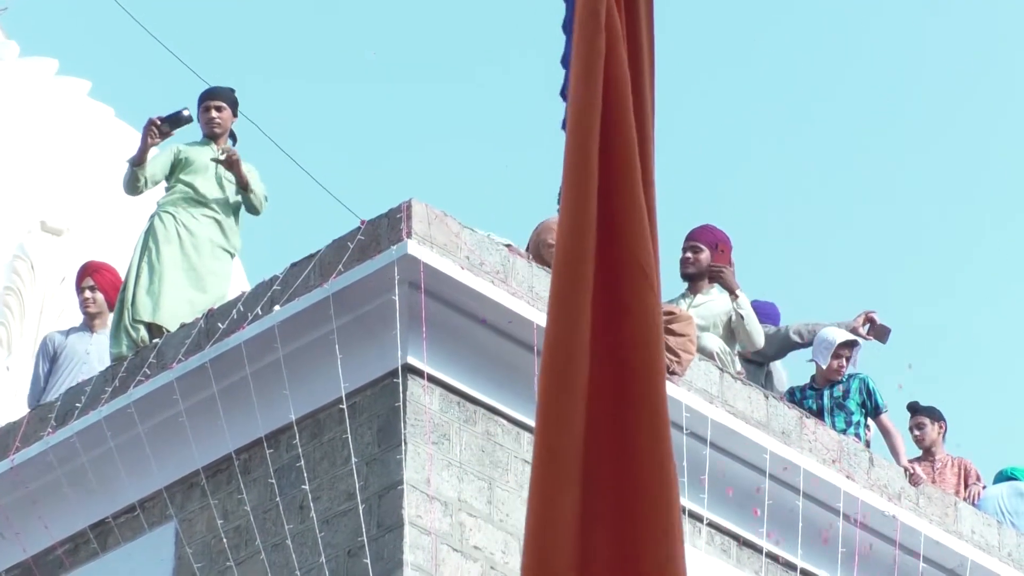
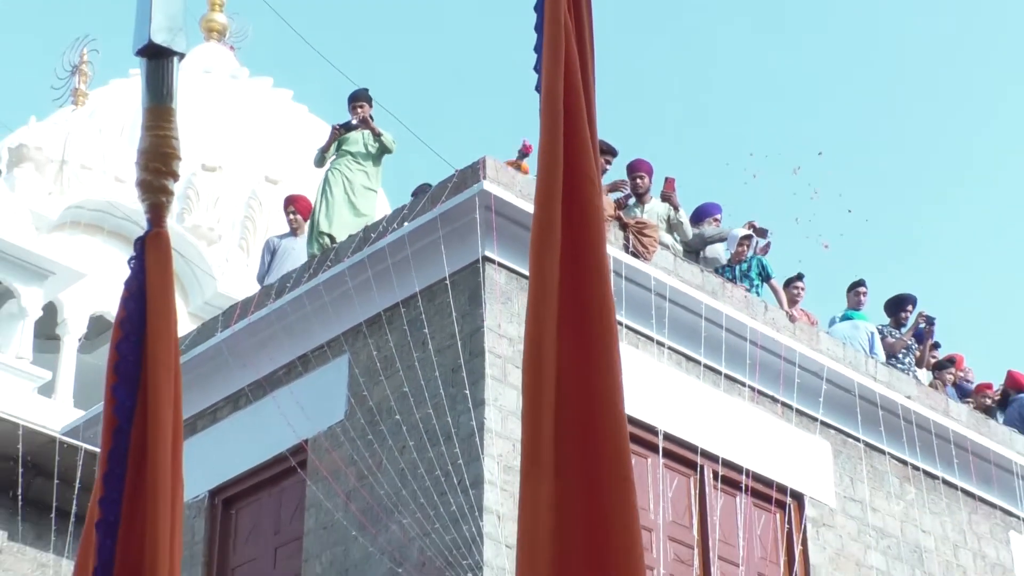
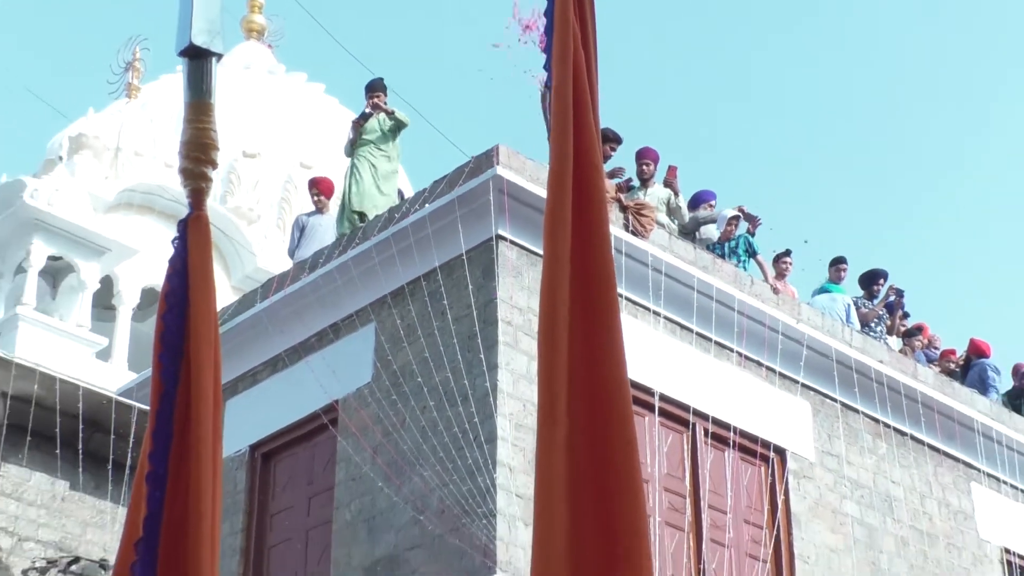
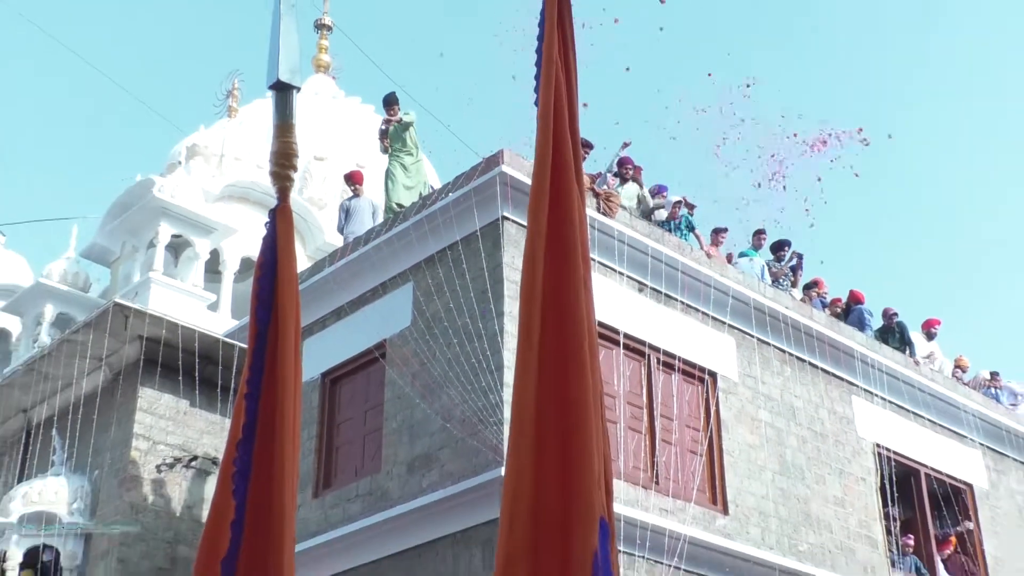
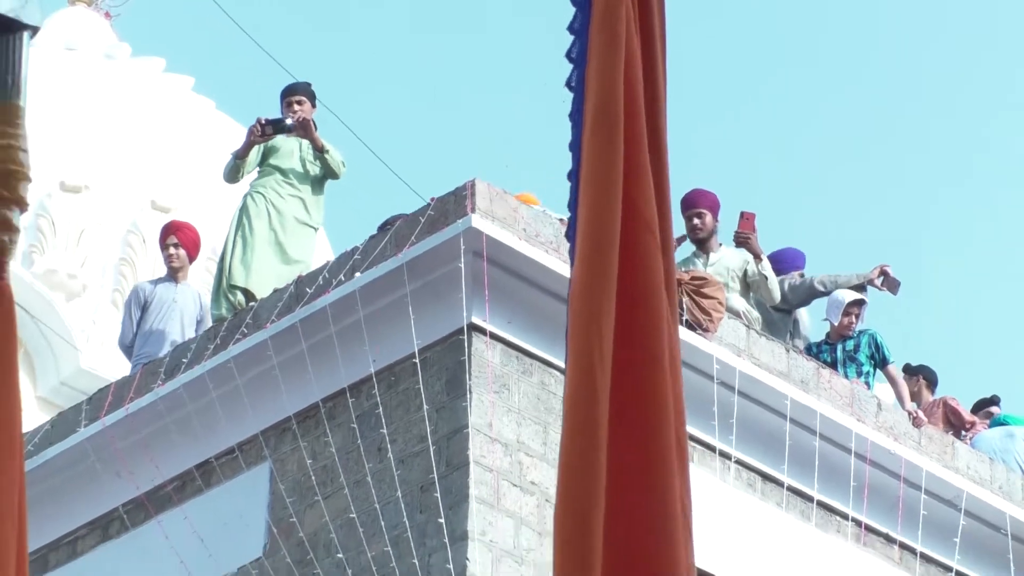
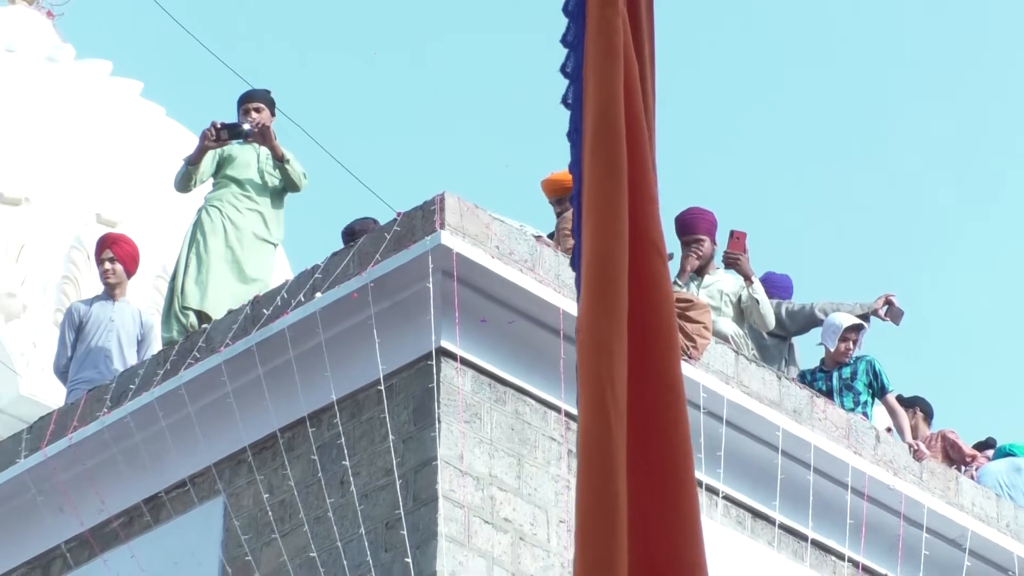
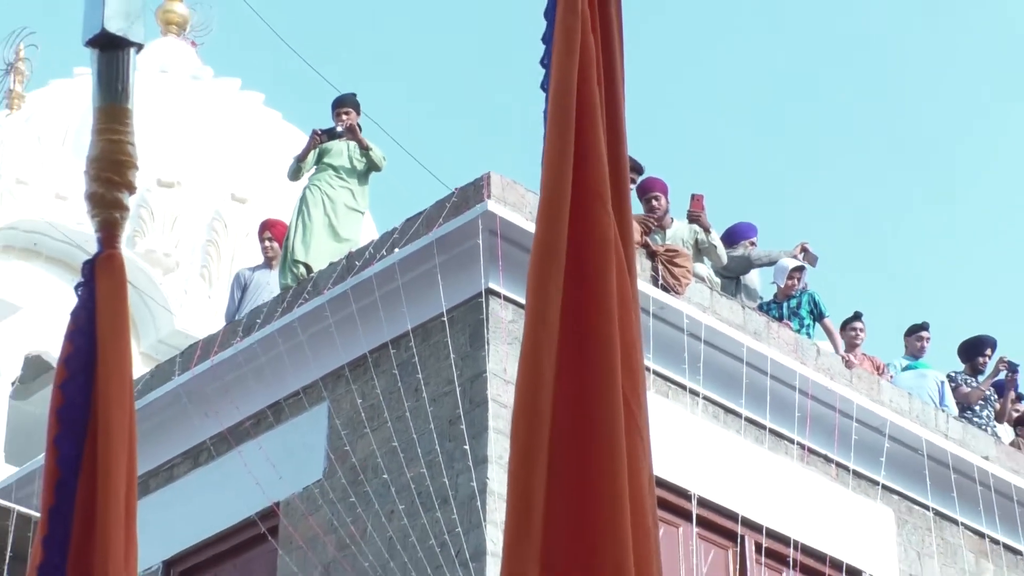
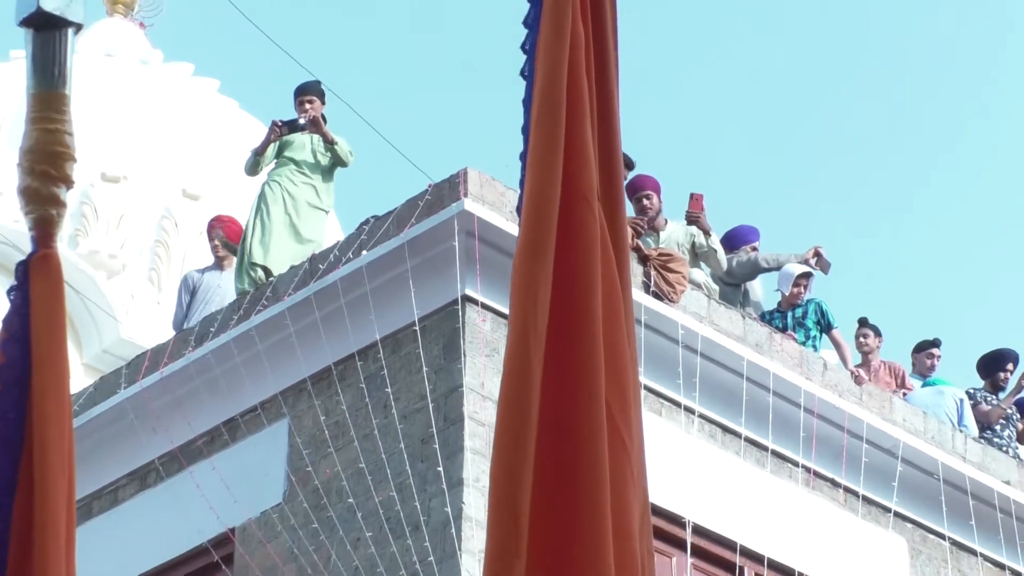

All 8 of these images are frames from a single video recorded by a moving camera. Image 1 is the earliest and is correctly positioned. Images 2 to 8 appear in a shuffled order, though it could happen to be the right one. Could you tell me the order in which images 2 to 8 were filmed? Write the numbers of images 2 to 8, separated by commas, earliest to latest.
6, 5, 8, 7, 2, 3, 4
